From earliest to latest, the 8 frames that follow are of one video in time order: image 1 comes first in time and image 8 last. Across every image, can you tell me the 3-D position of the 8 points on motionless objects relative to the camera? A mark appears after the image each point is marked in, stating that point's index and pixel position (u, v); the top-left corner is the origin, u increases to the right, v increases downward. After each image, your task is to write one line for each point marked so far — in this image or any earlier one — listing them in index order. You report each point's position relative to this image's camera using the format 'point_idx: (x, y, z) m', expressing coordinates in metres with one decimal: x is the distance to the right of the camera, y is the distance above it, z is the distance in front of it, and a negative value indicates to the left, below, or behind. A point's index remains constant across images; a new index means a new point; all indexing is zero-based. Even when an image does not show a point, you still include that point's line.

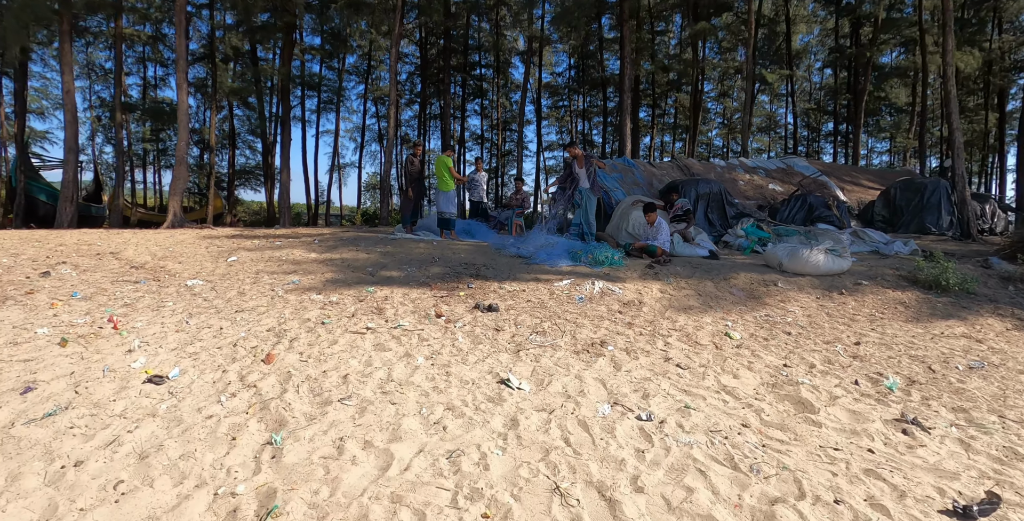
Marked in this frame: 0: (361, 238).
0: (-2.6, +0.4, +8.3) m
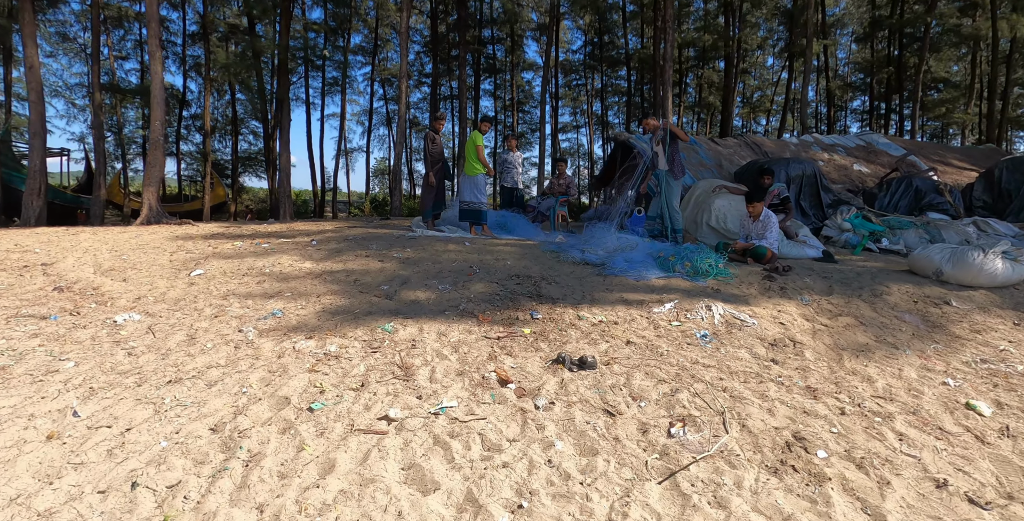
0: (-1.9, +0.3, +6.5) m
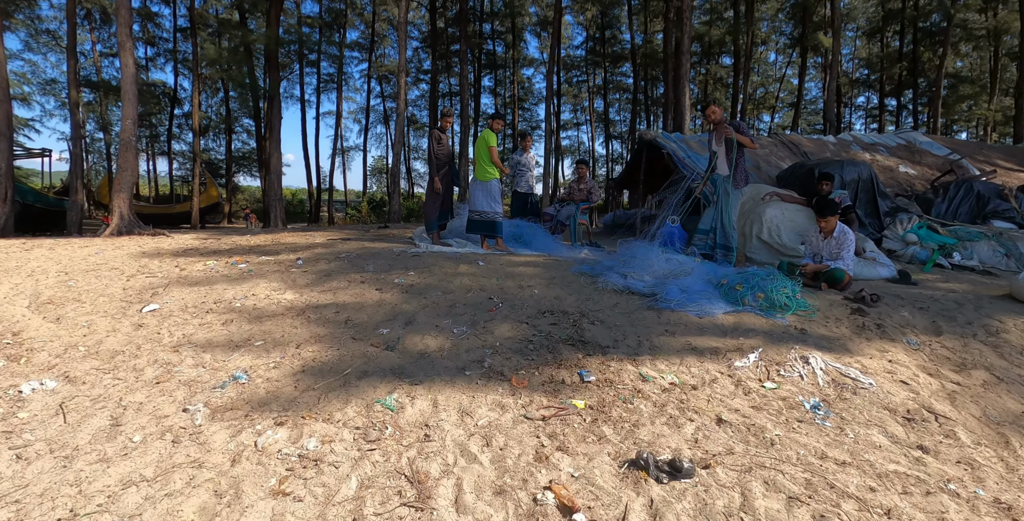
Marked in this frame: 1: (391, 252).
0: (-1.7, +0.1, +5.6) m
1: (-1.5, +0.1, +5.6) m
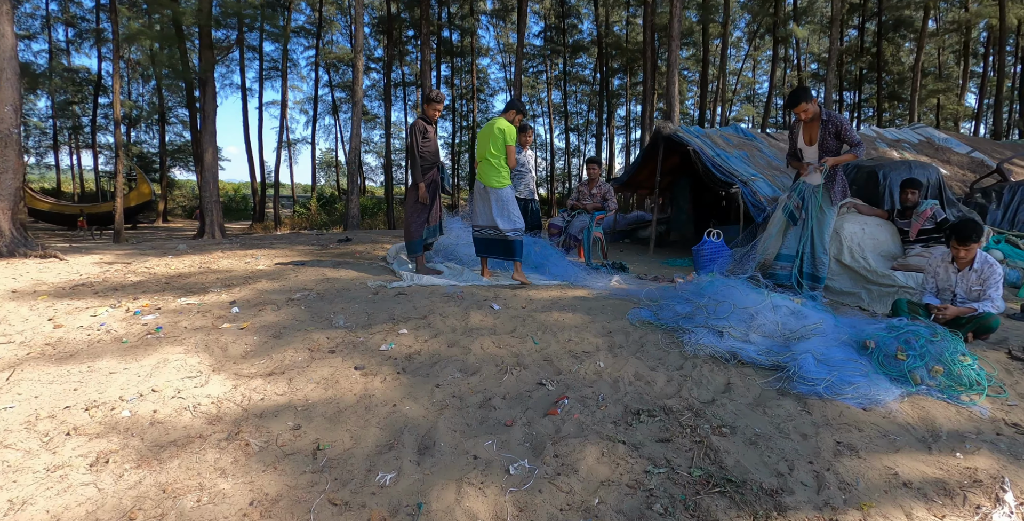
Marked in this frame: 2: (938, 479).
0: (-1.5, -0.2, +4.2) m
1: (-1.3, -0.2, +4.2) m
2: (+1.7, -0.9, +1.9) m
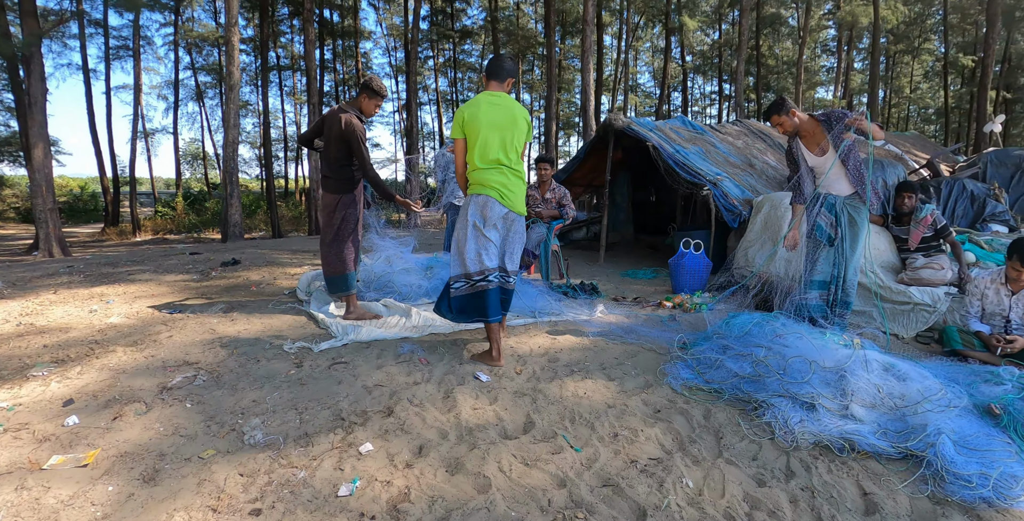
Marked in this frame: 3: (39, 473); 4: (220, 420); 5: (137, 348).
0: (-1.6, -0.6, +2.9) m
1: (-1.4, -0.6, +2.9) m
2: (+2.0, -1.1, +1.4) m
3: (-2.0, -0.9, +2.0) m
4: (-1.4, -0.7, +2.3) m
5: (-2.5, -0.6, +3.2) m
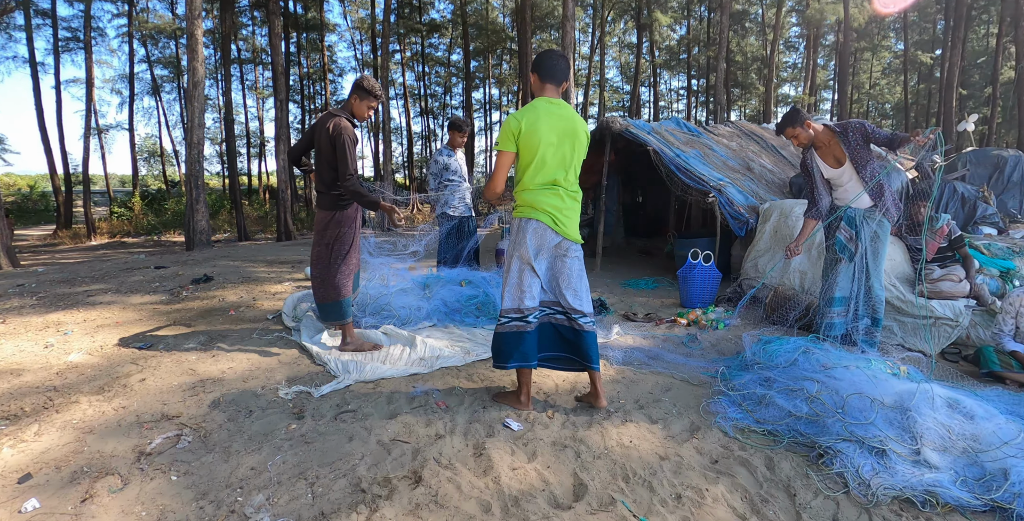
0: (-1.5, -0.8, +2.5) m
1: (-1.2, -0.8, +2.6) m
2: (+2.3, -1.2, +1.2) m
3: (-1.7, -1.1, +1.6) m
4: (-1.2, -0.9, +2.0) m
5: (-2.3, -0.8, +2.8) m
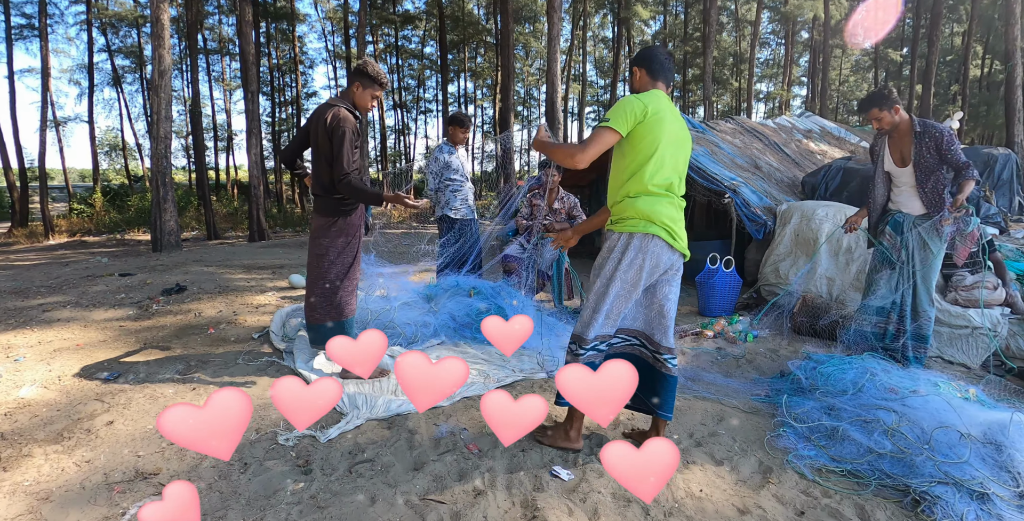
0: (-1.3, -0.9, +2.1) m
1: (-1.0, -0.9, +2.2) m
2: (+2.5, -1.3, +1.0) m
3: (-1.5, -1.2, +1.2) m
4: (-1.0, -1.0, +1.6) m
5: (-2.1, -0.9, +2.3) m
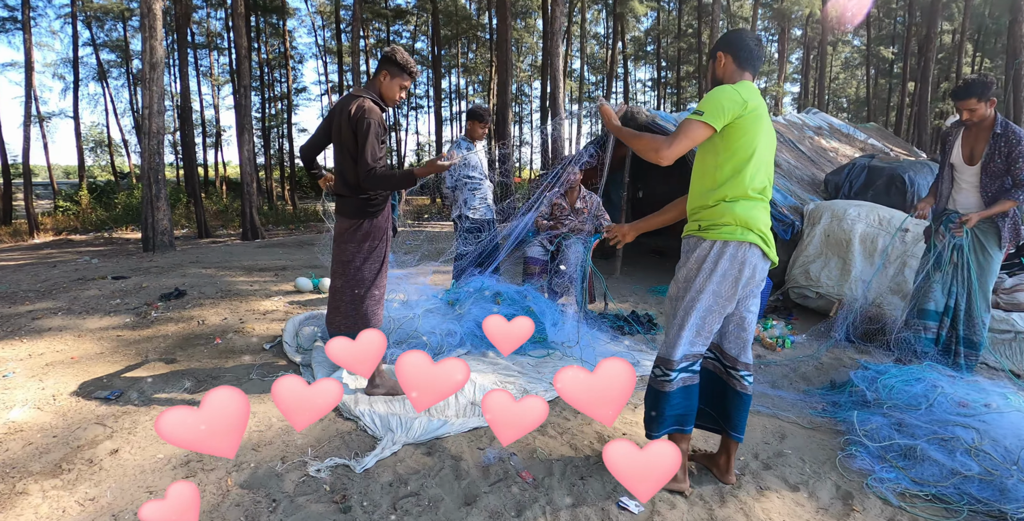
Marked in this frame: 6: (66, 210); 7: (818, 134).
0: (-1.0, -0.9, +1.9) m
1: (-0.8, -0.9, +2.0) m
2: (+2.8, -1.4, +0.8) m
3: (-1.2, -1.2, +1.0) m
4: (-0.7, -1.1, +1.4) m
5: (-1.9, -0.9, +2.1) m
6: (-14.5, +1.5, +15.7) m
7: (+5.3, +2.2, +8.2) m
